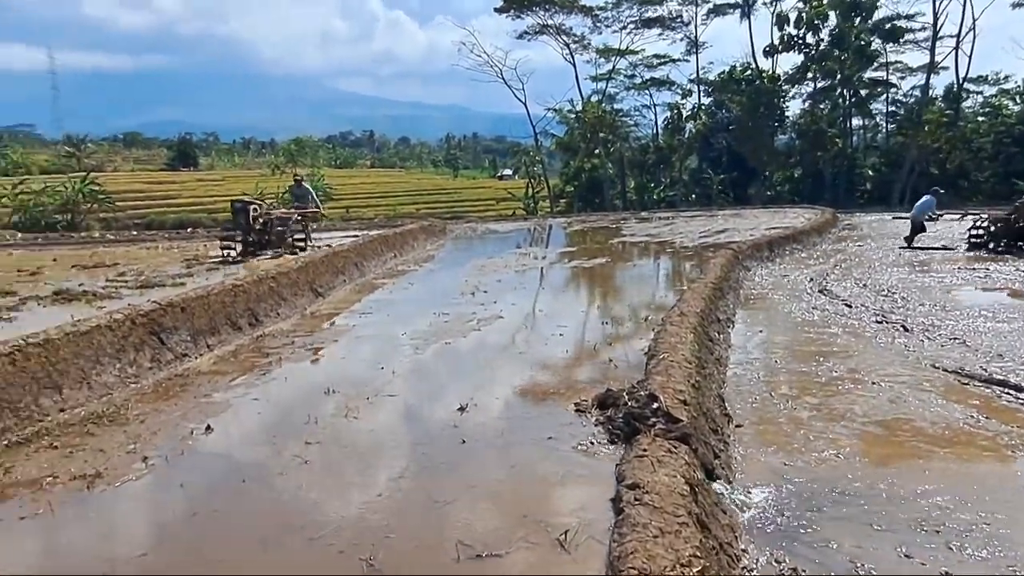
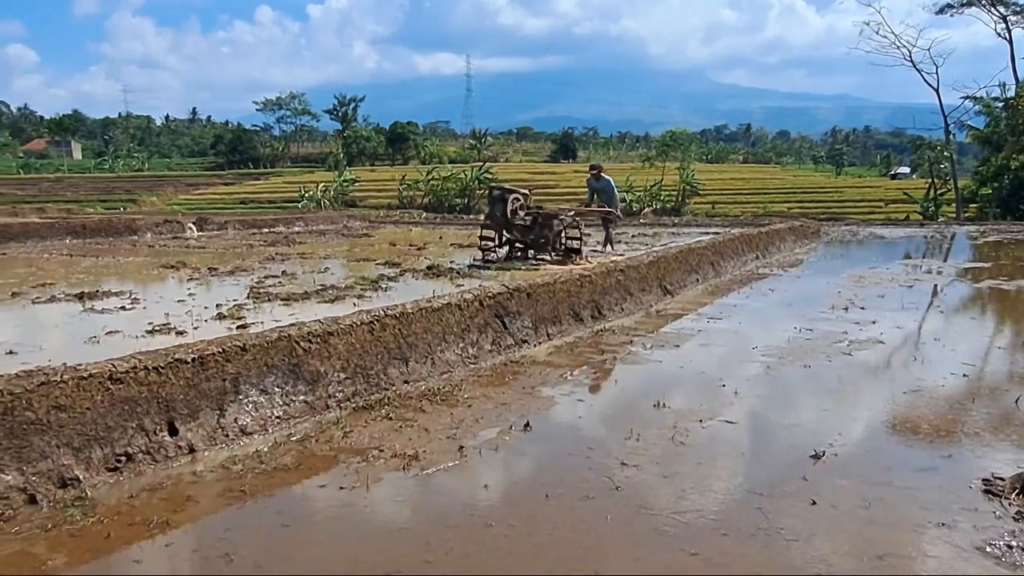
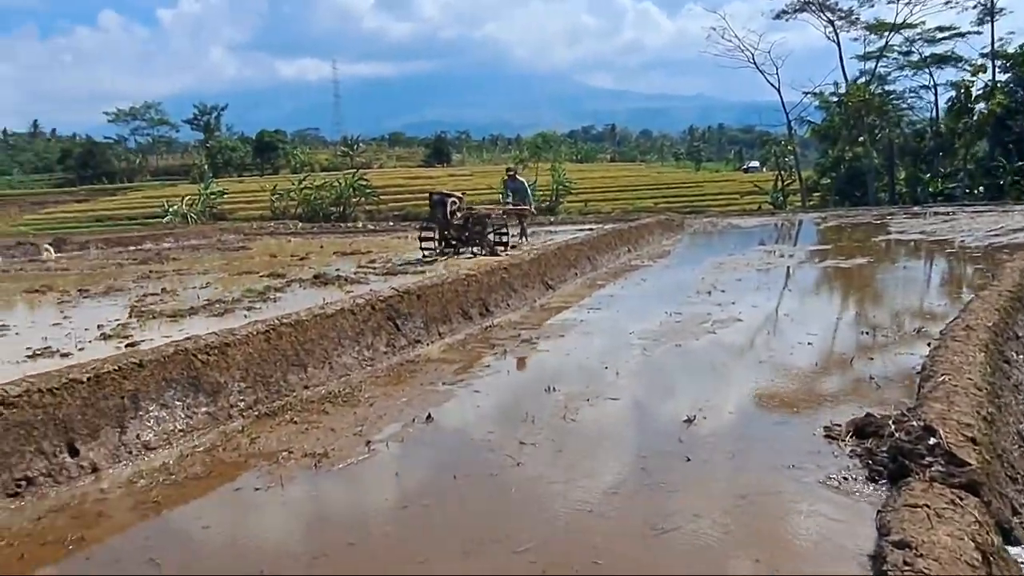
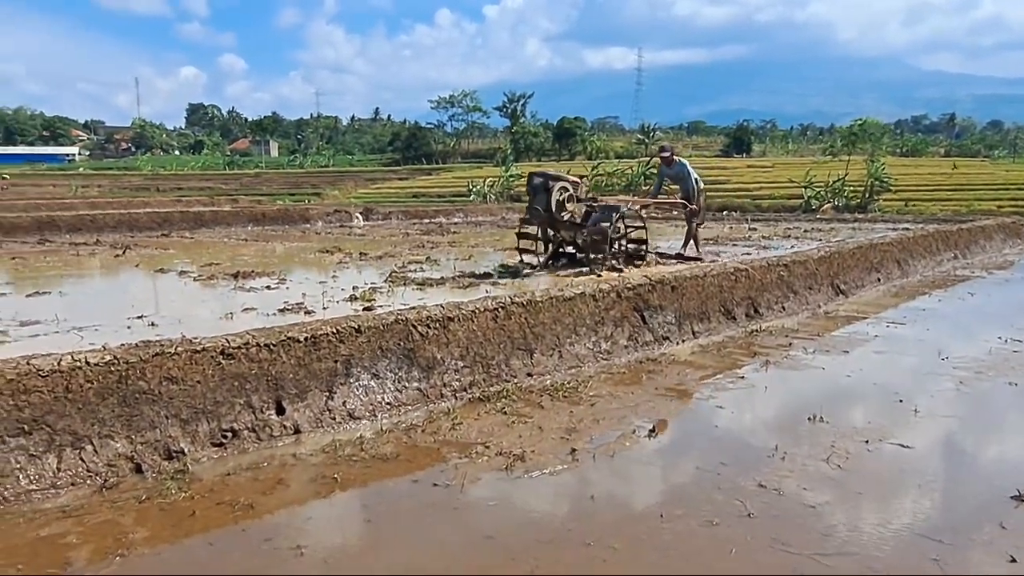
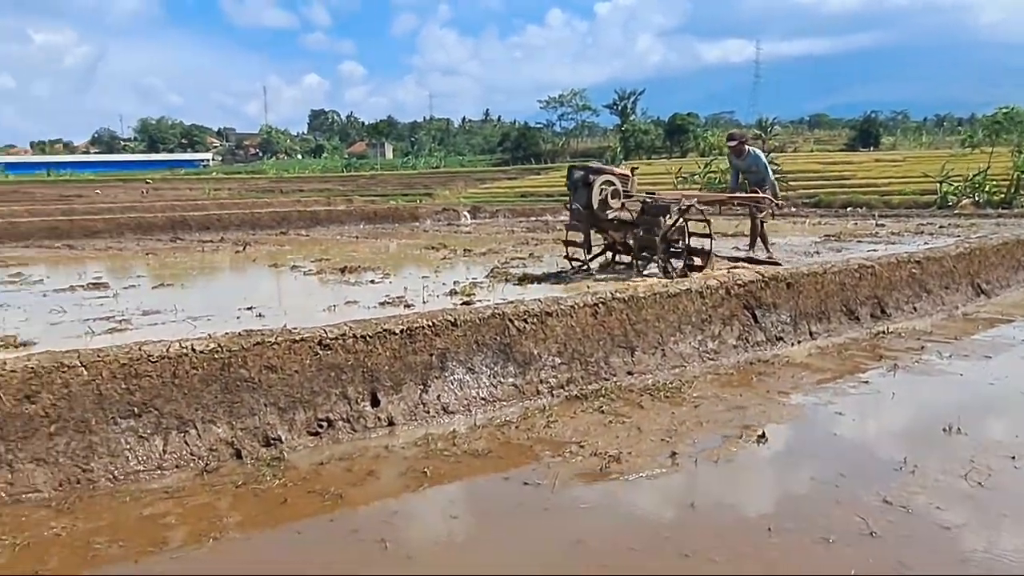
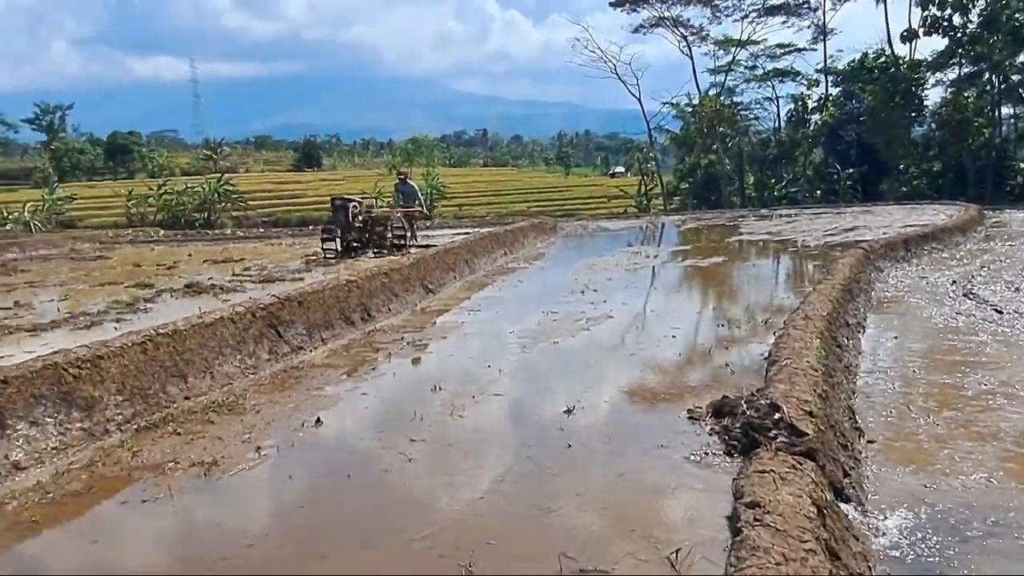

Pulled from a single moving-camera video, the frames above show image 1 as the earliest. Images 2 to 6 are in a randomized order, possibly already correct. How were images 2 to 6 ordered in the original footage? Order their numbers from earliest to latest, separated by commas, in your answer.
6, 3, 2, 4, 5
